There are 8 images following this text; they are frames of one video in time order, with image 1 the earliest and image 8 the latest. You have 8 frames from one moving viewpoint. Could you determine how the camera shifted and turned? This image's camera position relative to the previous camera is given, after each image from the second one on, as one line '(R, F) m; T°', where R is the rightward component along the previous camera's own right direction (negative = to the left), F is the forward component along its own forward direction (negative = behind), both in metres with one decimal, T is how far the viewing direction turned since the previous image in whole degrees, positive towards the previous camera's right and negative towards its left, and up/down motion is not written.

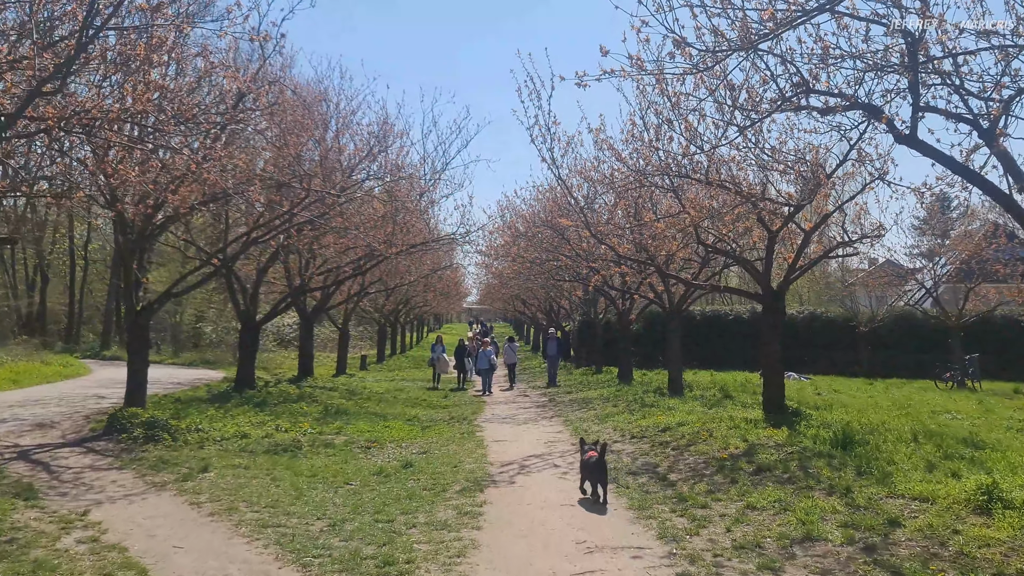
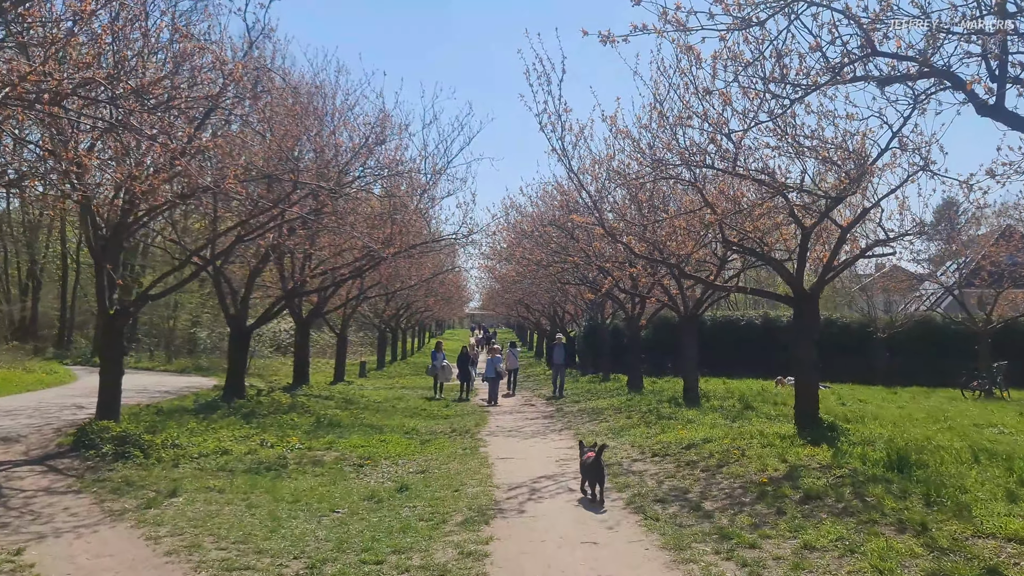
(-0.1, +1.1) m; 0°
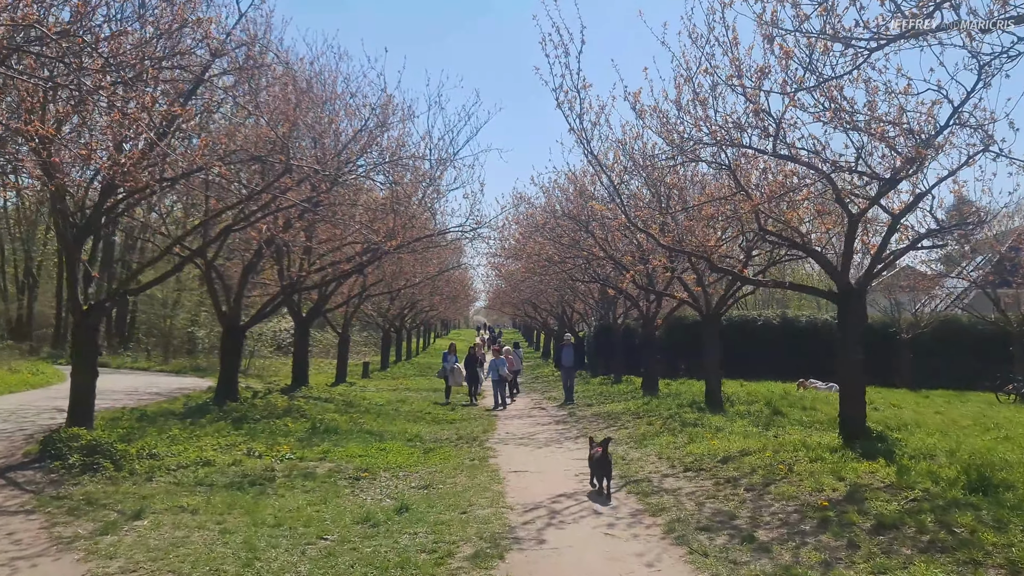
(-0.1, +1.1) m; 0°
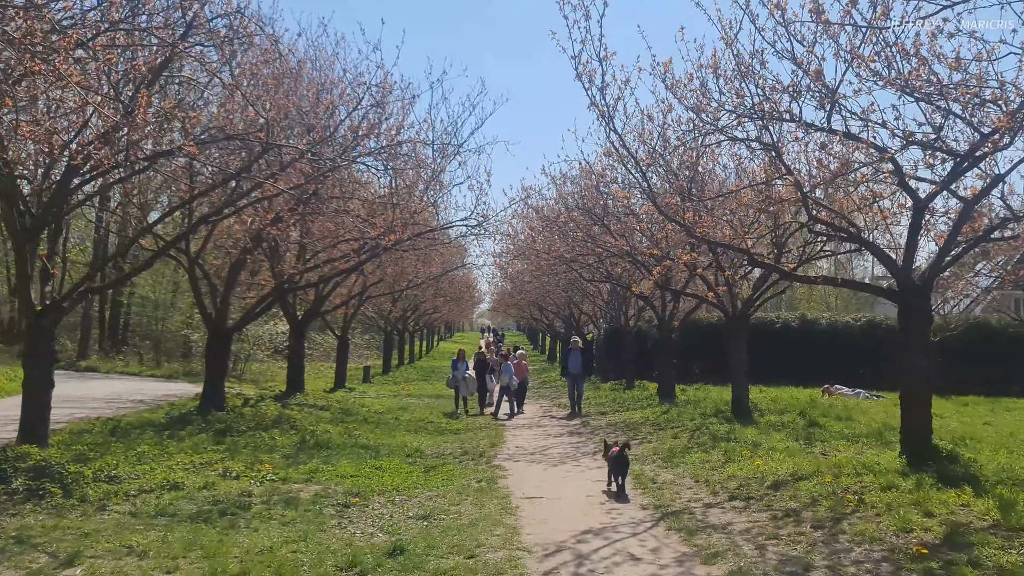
(-0.1, +1.3) m; 0°
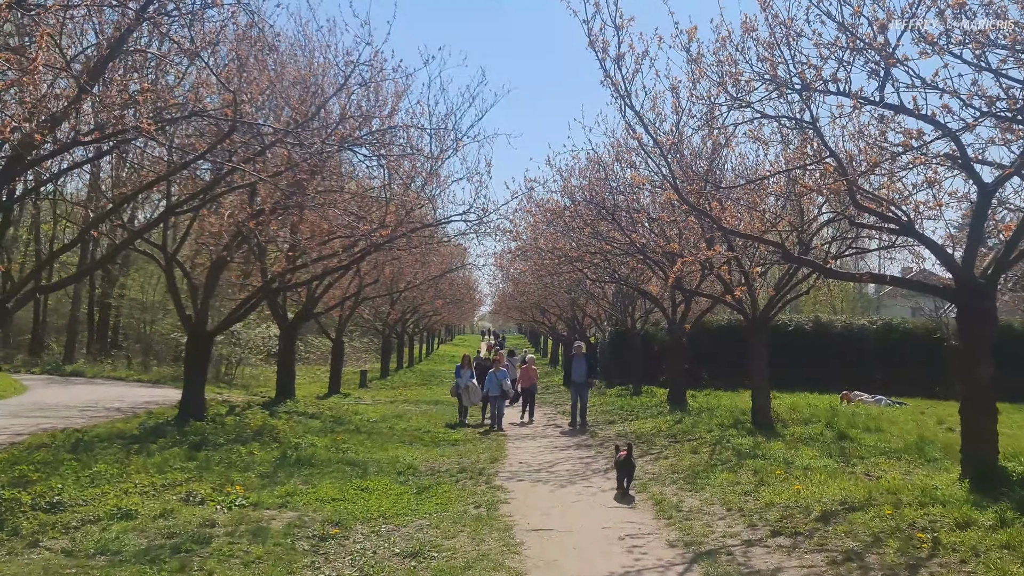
(0.0, +1.1) m; 0°
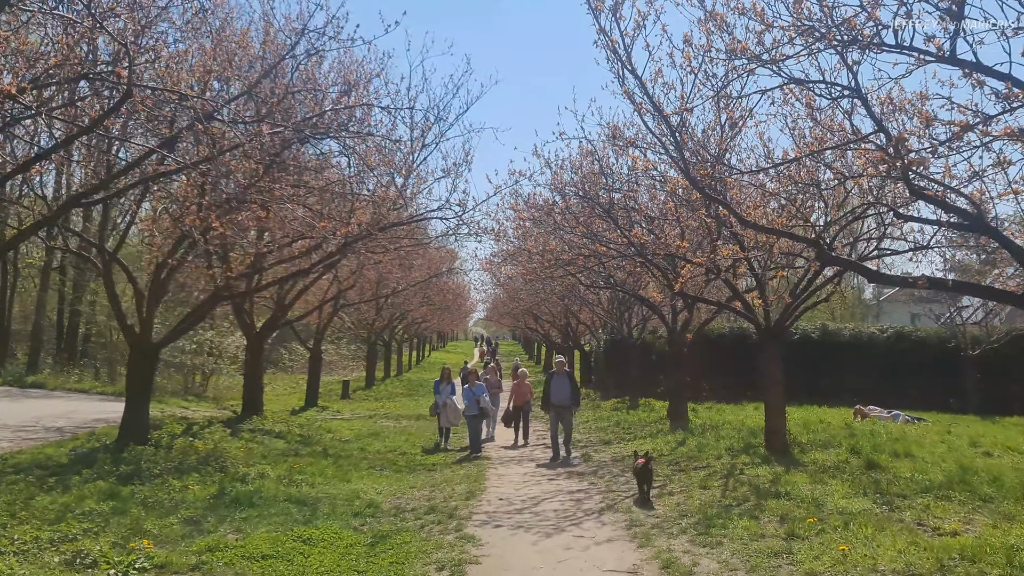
(+0.2, +1.6) m; 0°
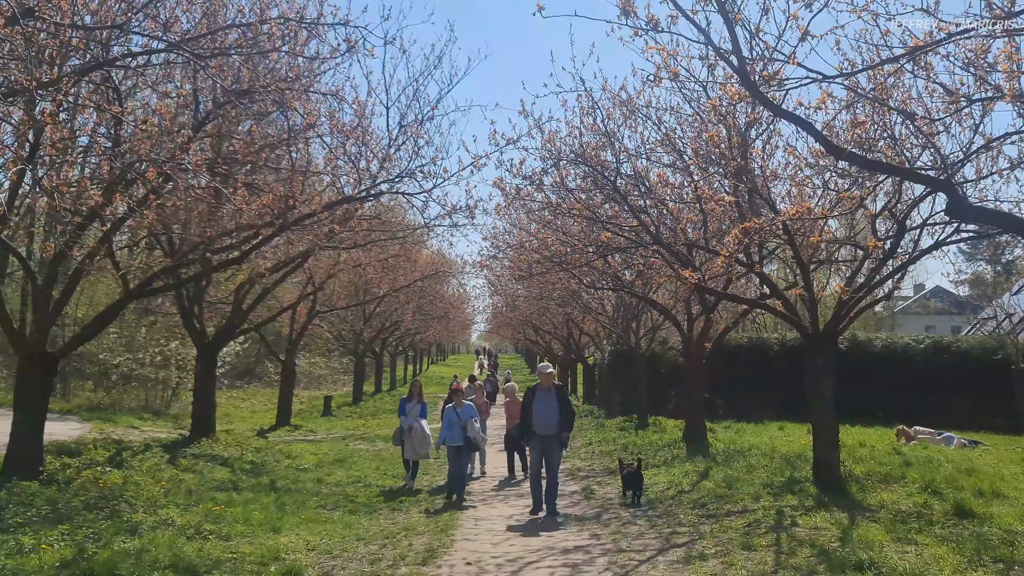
(+0.3, +2.6) m; 0°
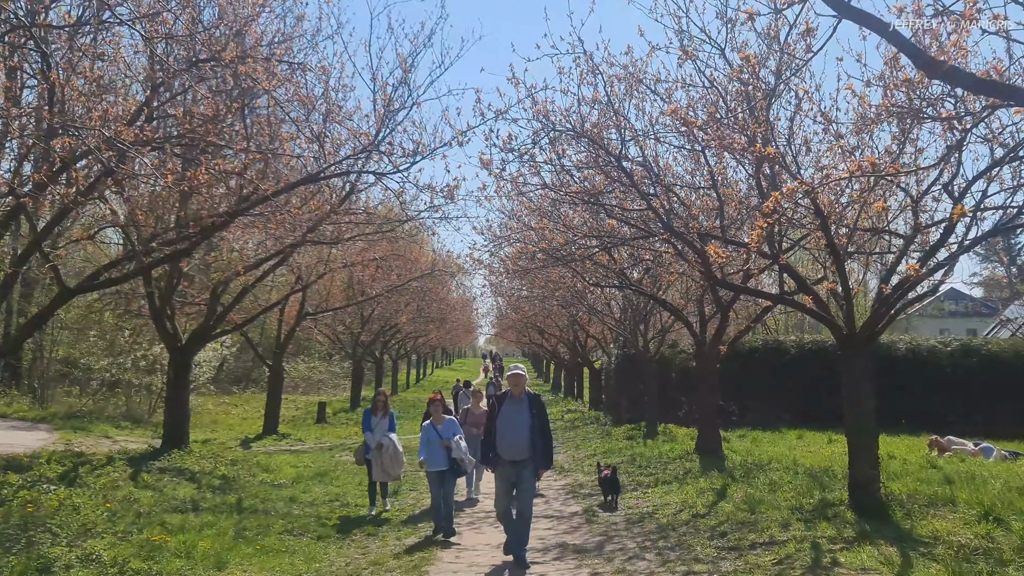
(+0.2, +1.3) m; -1°
